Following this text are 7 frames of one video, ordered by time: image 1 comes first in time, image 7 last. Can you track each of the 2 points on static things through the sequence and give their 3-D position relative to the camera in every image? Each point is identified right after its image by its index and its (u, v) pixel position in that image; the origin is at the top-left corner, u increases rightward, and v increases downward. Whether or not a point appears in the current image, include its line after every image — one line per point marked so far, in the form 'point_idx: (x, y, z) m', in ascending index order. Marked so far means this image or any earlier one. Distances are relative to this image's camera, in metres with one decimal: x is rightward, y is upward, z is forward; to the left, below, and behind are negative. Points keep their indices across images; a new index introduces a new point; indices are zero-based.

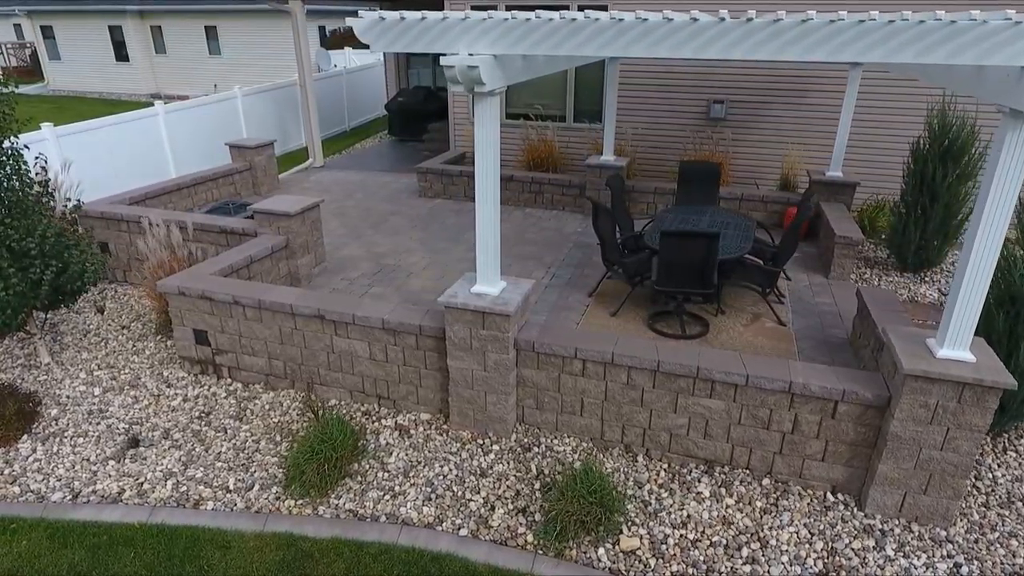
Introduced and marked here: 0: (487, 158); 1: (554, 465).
0: (-0.1, +0.7, +3.3) m
1: (+0.2, -1.0, +3.6) m
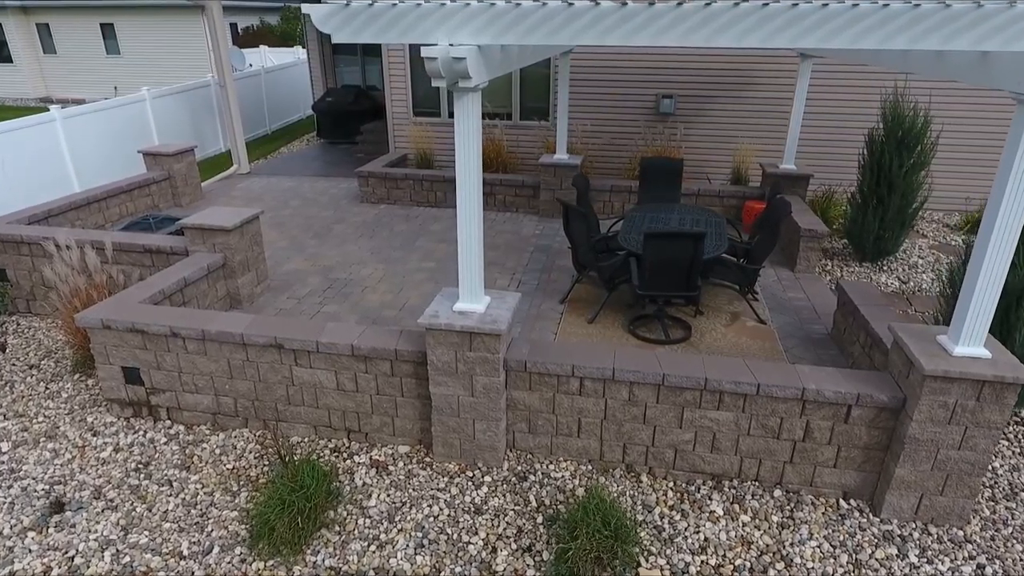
0: (-0.2, +0.6, +3.0) m
1: (+0.2, -1.1, +3.3) m
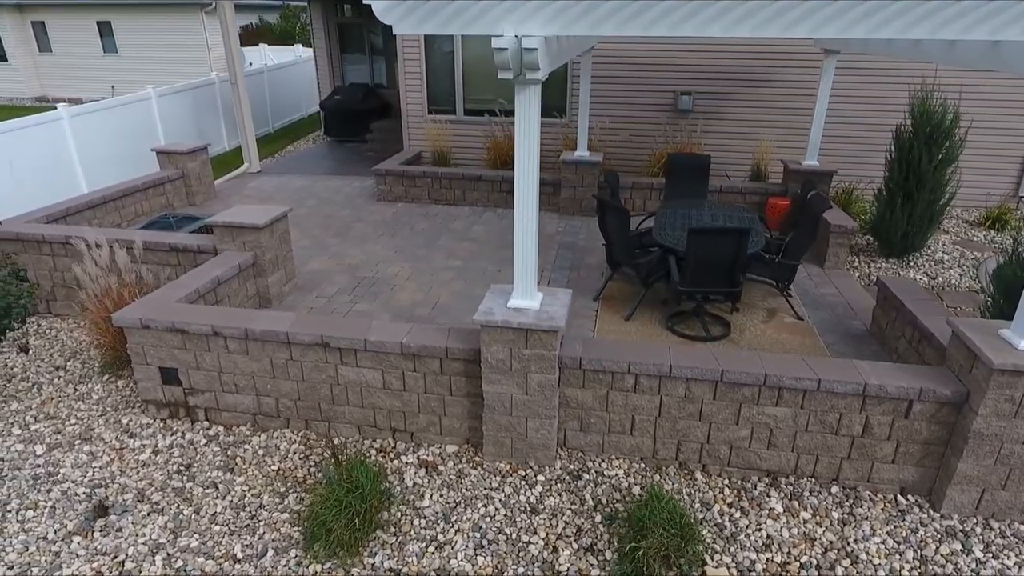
0: (+0.1, +0.6, +2.9) m
1: (+0.5, -1.1, +3.2) m
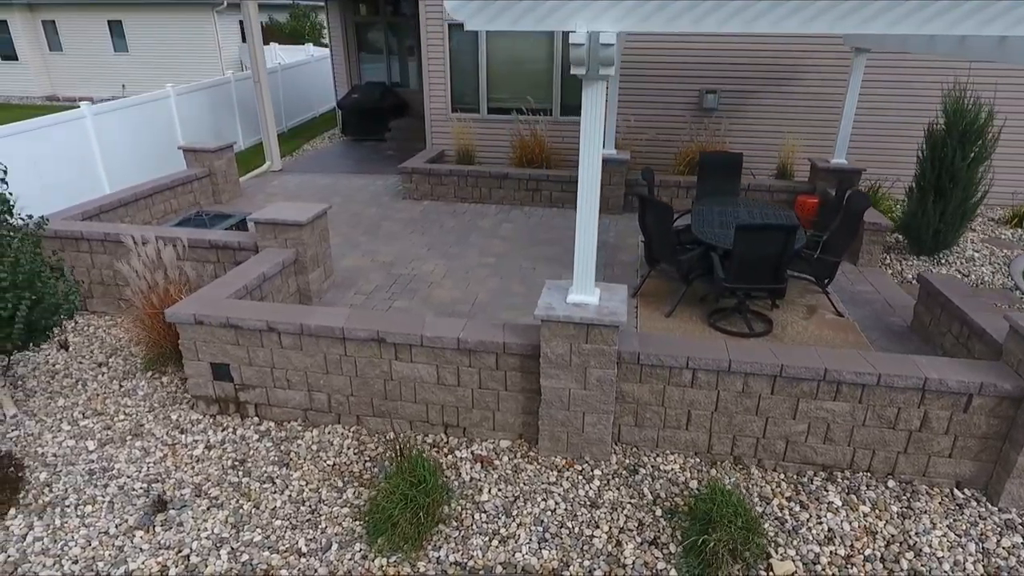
0: (+0.4, +0.6, +2.9) m
1: (+0.8, -1.0, +3.2) m
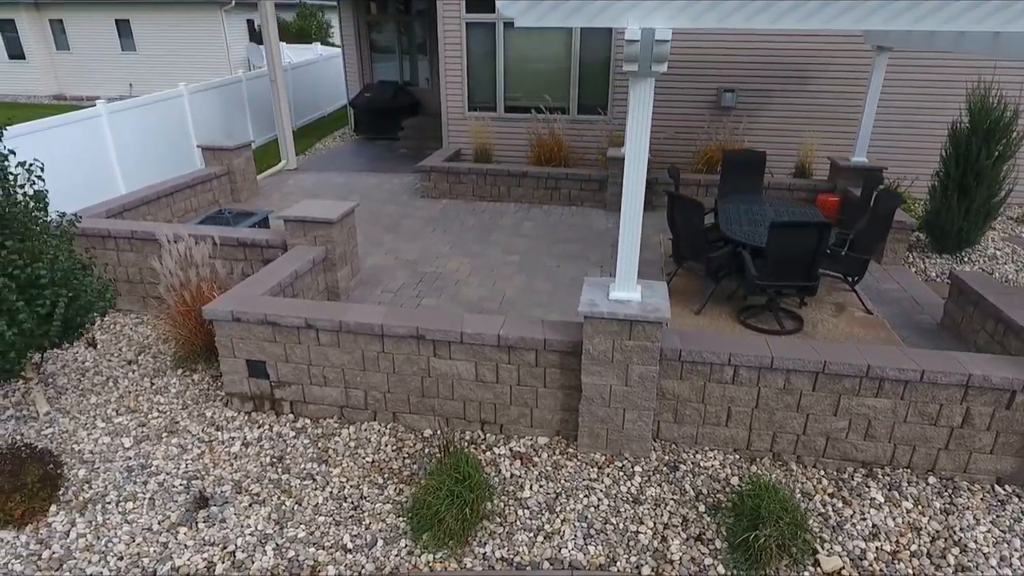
0: (+0.6, +0.7, +2.9) m
1: (+1.0, -1.0, +3.3) m
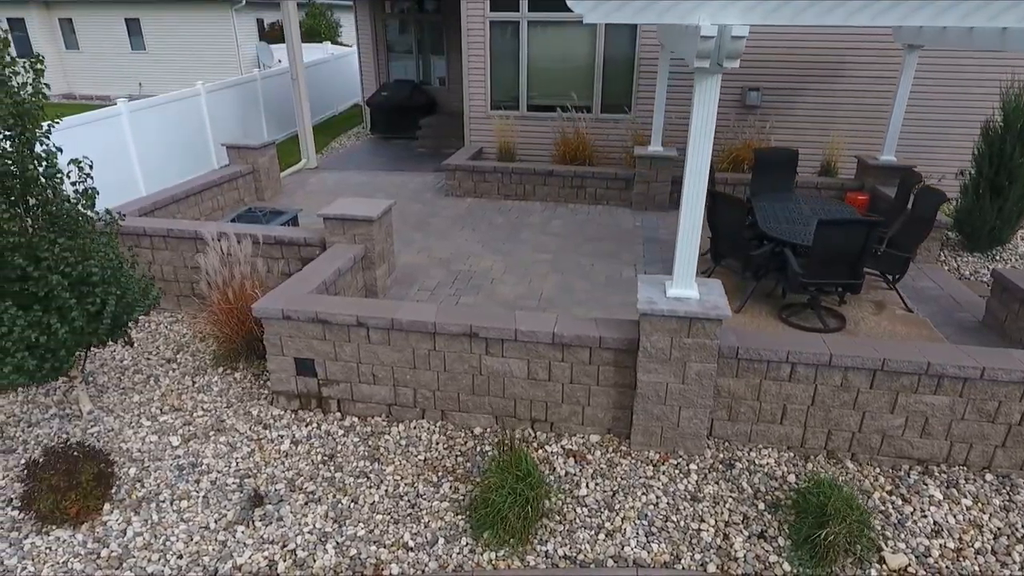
0: (+0.9, +0.7, +2.9) m
1: (+1.3, -1.0, +3.2) m
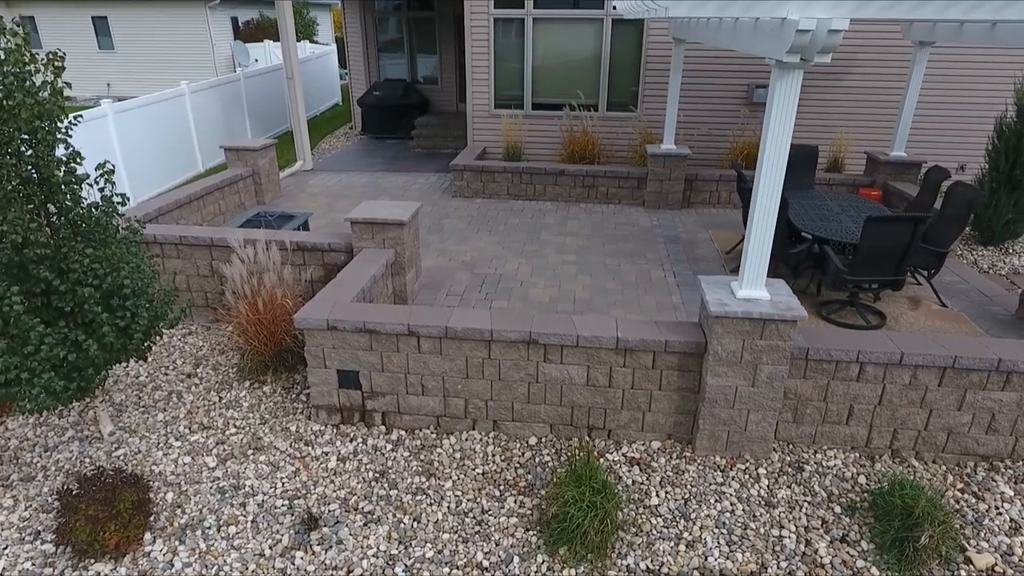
0: (+1.2, +0.7, +2.9) m
1: (+1.7, -1.0, +3.2) m
